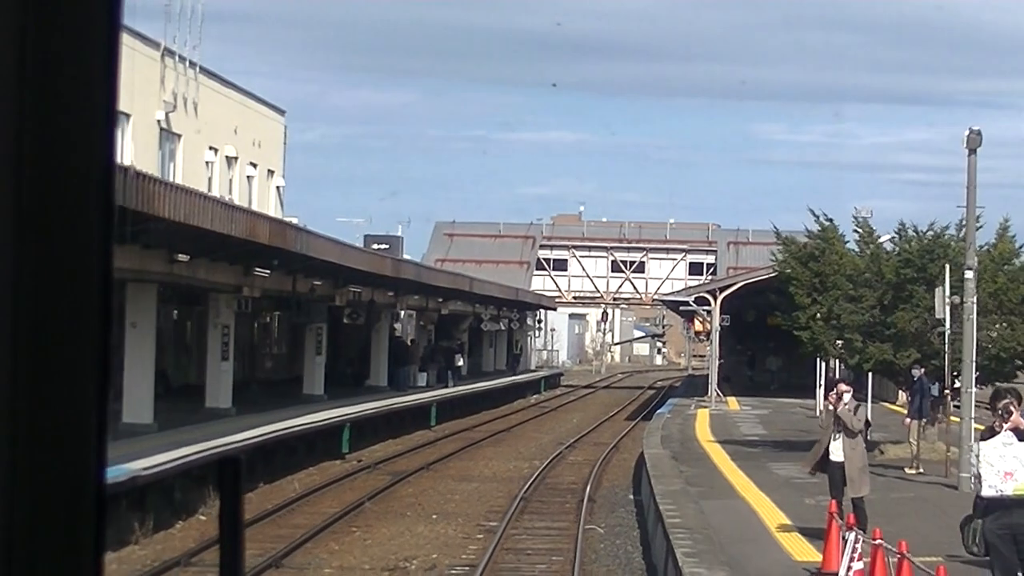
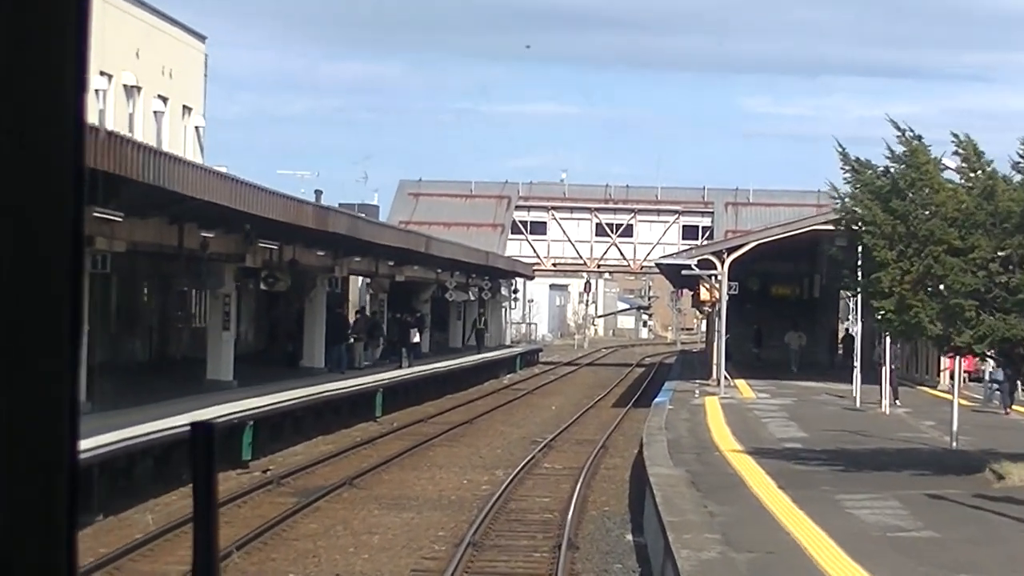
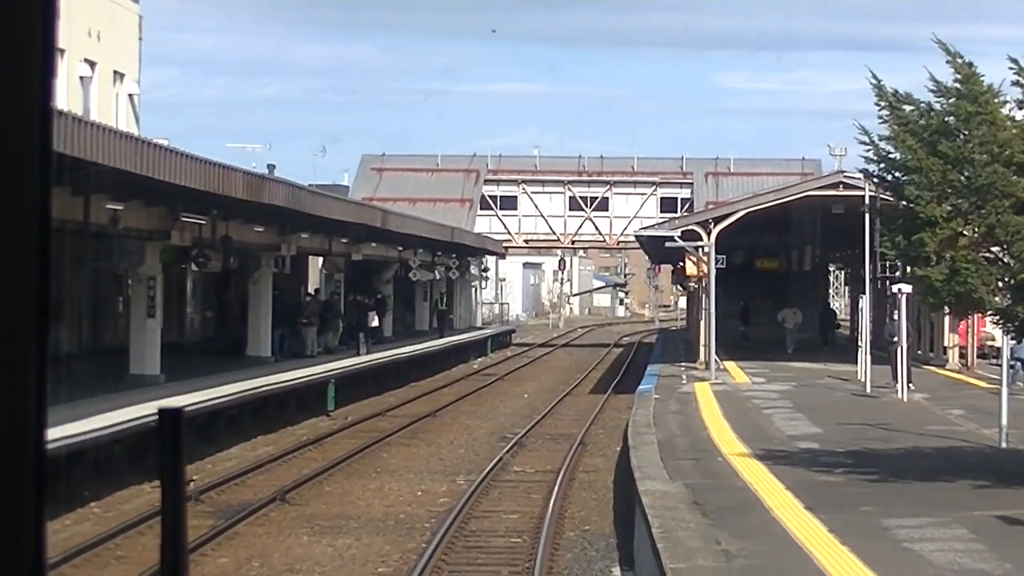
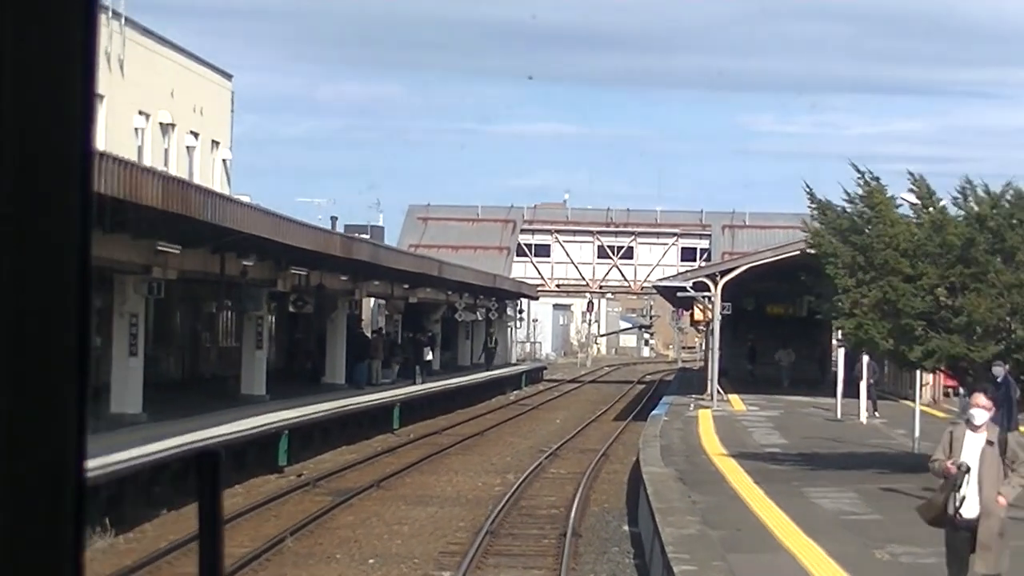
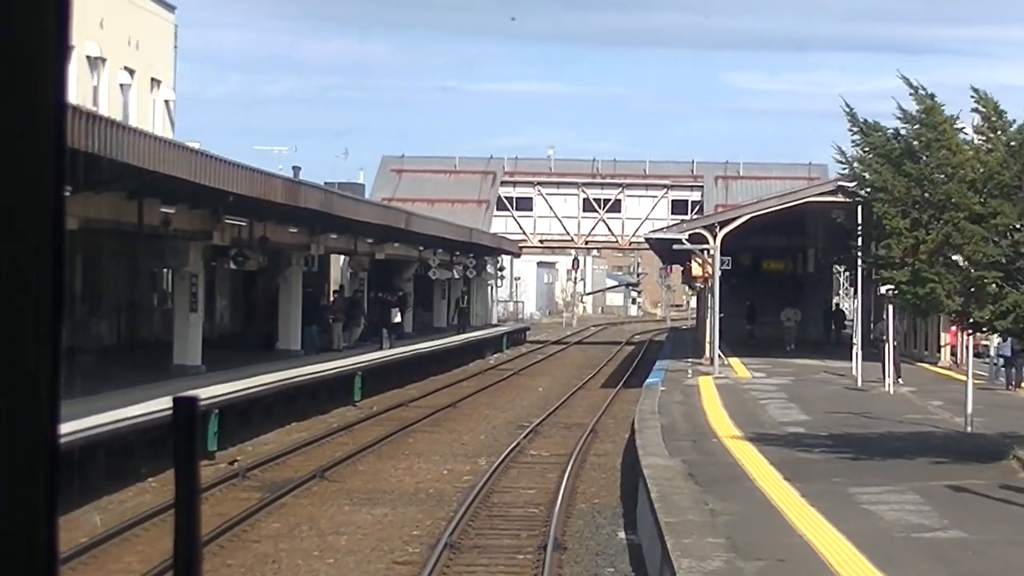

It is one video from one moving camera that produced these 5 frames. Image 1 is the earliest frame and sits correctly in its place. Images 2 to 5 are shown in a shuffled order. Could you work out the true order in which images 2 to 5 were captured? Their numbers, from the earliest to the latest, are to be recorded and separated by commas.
4, 2, 5, 3
